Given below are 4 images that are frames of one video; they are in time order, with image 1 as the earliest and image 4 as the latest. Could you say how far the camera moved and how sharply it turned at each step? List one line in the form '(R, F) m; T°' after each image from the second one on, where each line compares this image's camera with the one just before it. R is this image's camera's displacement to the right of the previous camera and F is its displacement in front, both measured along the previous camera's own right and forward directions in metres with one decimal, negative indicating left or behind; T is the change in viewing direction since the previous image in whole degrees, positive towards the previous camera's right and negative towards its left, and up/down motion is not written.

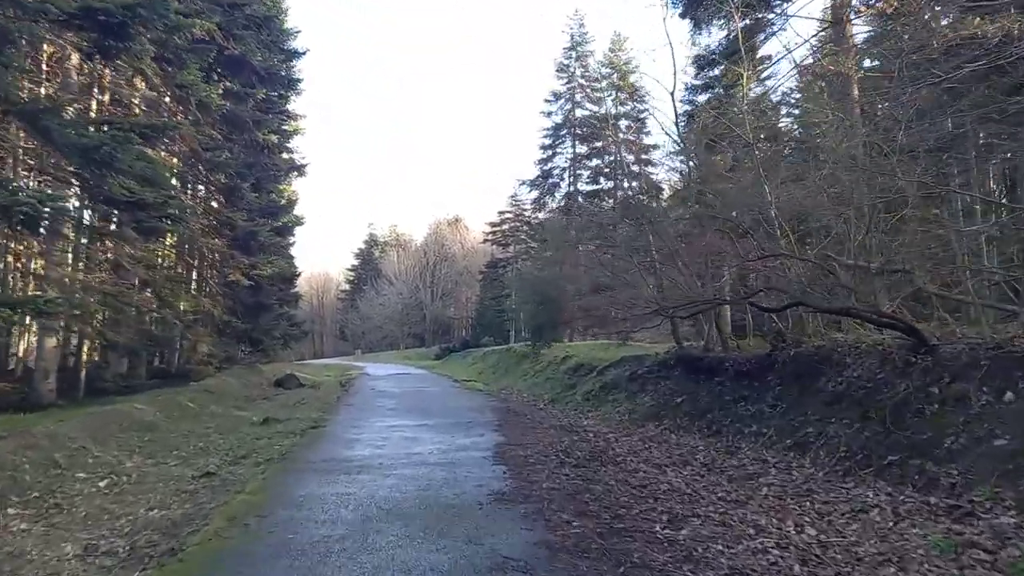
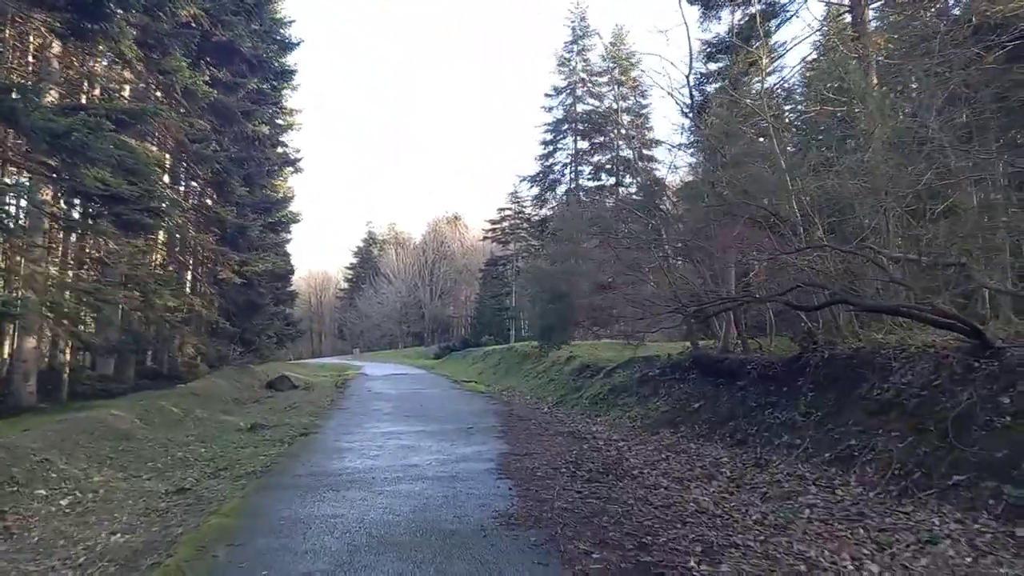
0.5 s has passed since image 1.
(-0.1, +0.8) m; 0°
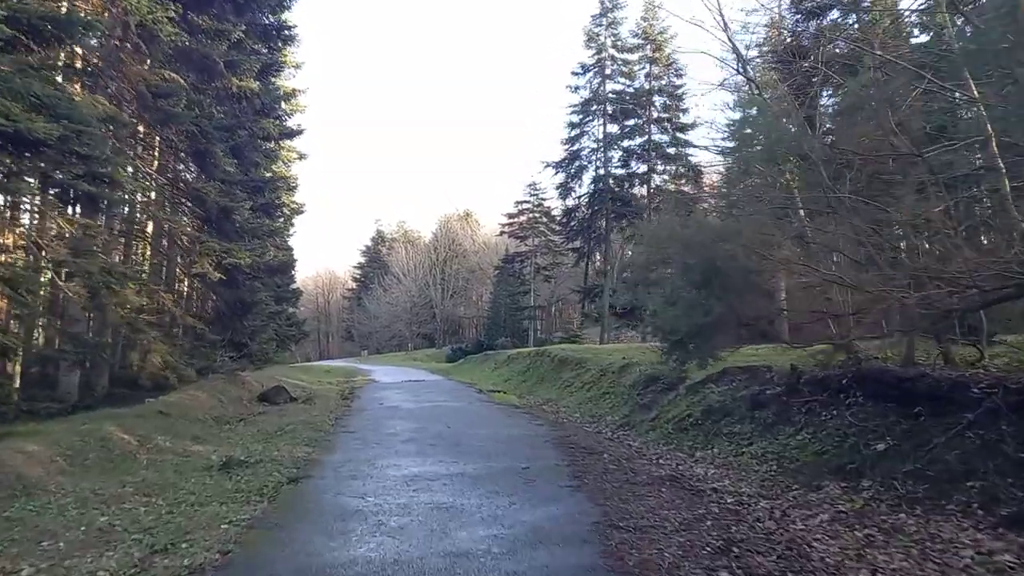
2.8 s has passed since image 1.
(-0.8, +3.3) m; -1°
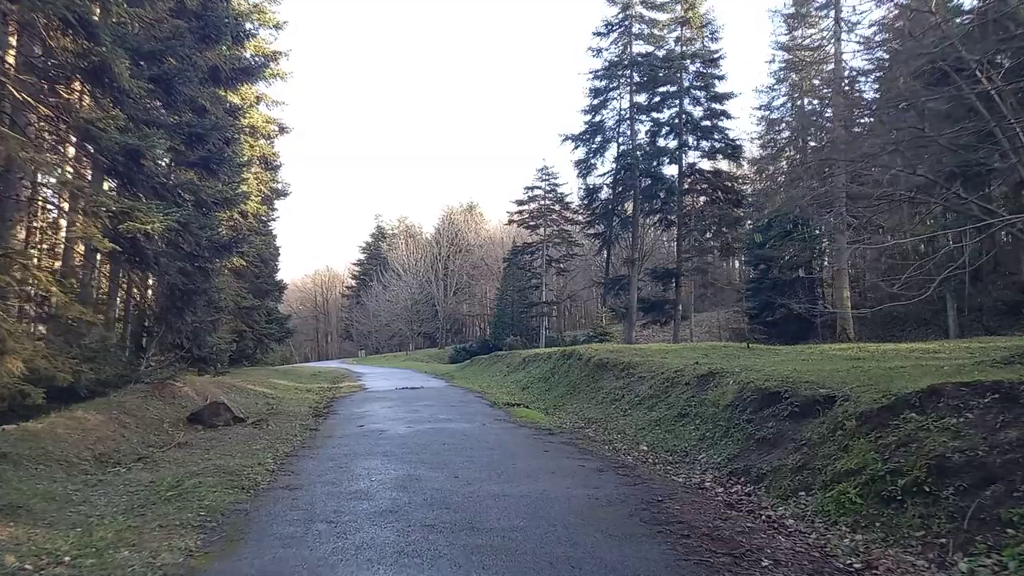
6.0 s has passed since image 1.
(-0.5, +4.5) m; 0°
